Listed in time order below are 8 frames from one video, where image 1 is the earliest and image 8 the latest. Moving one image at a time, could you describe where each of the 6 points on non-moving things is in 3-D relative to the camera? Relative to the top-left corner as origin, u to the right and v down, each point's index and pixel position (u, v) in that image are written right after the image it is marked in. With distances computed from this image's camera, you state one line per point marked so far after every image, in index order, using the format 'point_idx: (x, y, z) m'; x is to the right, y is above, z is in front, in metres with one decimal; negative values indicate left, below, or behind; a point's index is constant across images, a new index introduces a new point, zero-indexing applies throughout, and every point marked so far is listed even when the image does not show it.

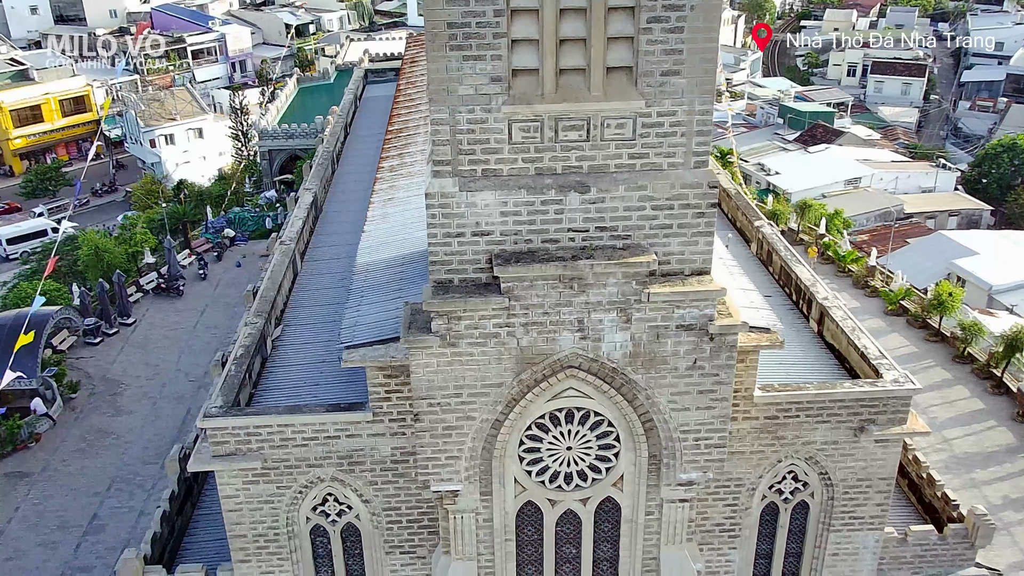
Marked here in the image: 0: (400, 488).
0: (-1.6, -2.8, +12.6) m
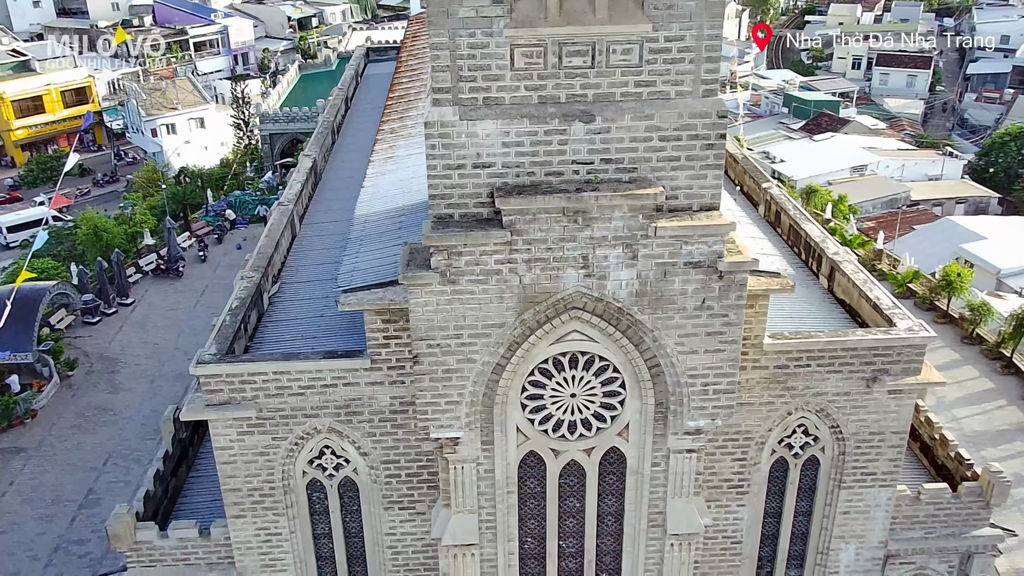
0: (-1.5, -2.1, +12.3) m
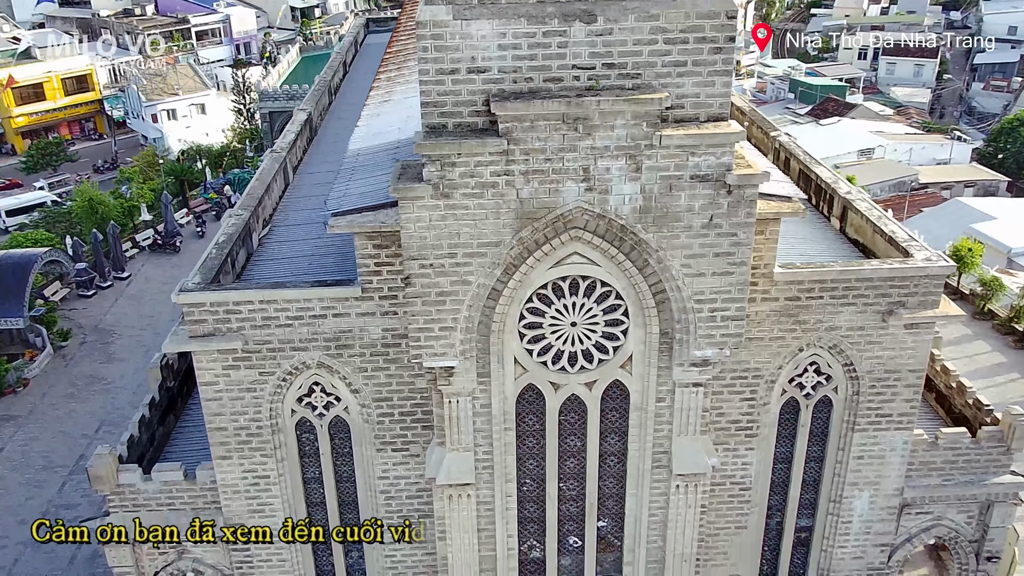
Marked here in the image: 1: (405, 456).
0: (-1.6, -1.1, +11.7) m
1: (-1.4, -2.3, +12.2) m
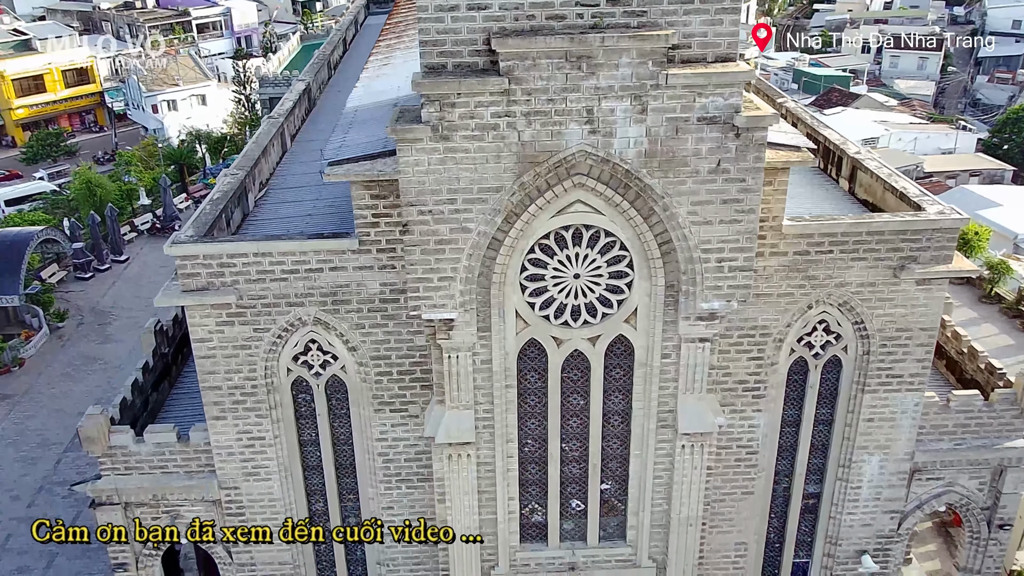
0: (-1.5, -0.6, +11.4) m
1: (-1.4, -1.7, +11.9) m
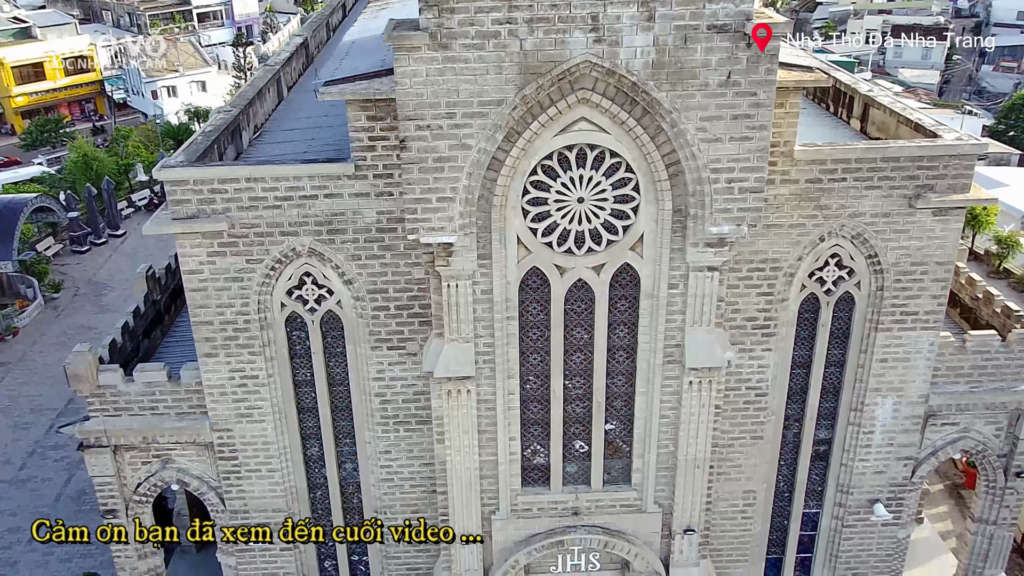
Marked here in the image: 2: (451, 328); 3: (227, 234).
0: (-1.5, +0.3, +11.1) m
1: (-1.4, -0.8, +11.5) m
2: (-0.7, -0.5, +10.6) m
3: (-3.4, +0.6, +10.8) m
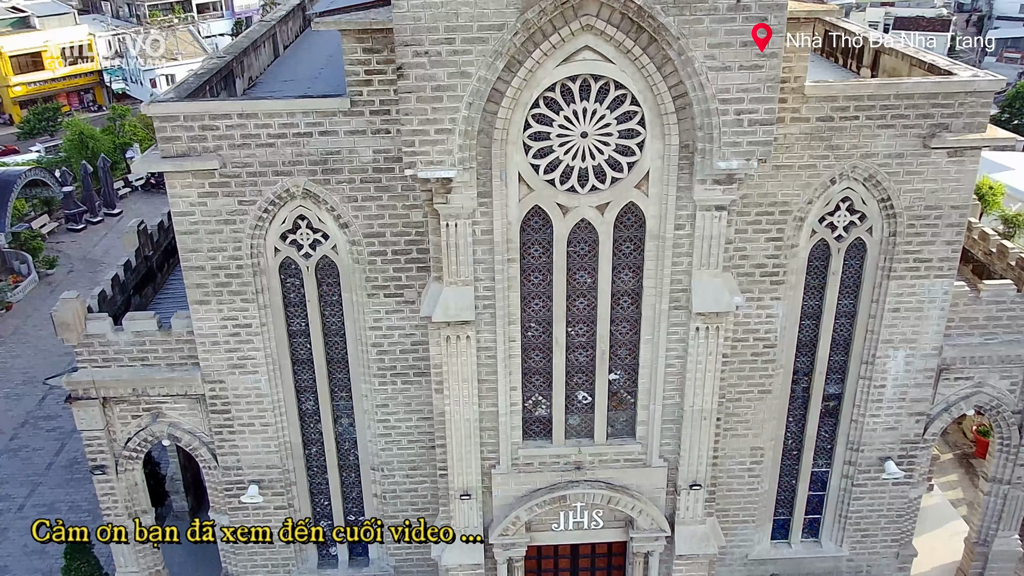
0: (-1.5, +1.0, +10.7) m
1: (-1.4, -0.2, +11.2) m
2: (-0.7, +0.2, +10.3) m
3: (-3.4, +1.3, +10.4) m
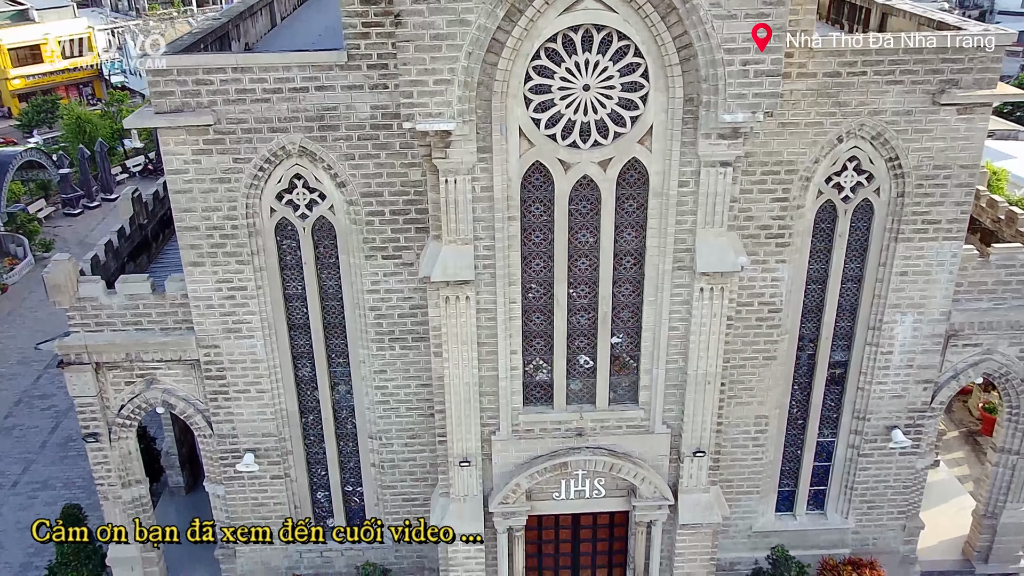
0: (-1.5, +1.4, +10.5) m
1: (-1.4, +0.3, +11.0) m
2: (-0.7, +0.7, +10.1) m
3: (-3.4, +1.8, +10.2) m
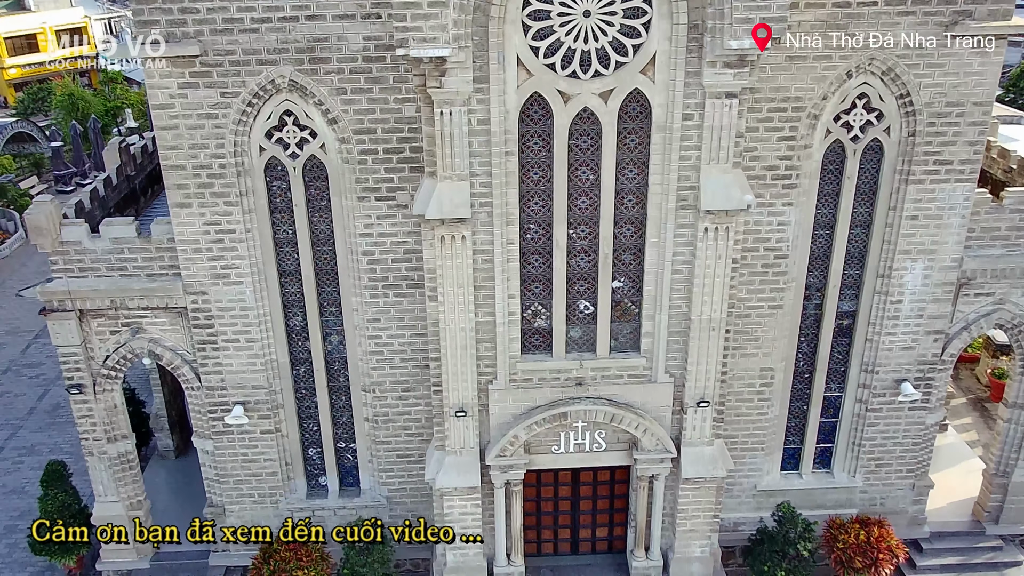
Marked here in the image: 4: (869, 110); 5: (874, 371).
0: (-1.5, +2.1, +10.1) m
1: (-1.4, +1.0, +10.6) m
2: (-0.7, +1.3, +9.7) m
3: (-3.4, +2.5, +9.9) m
4: (+4.1, +2.1, +10.5) m
5: (+4.7, -1.1, +11.9) m
